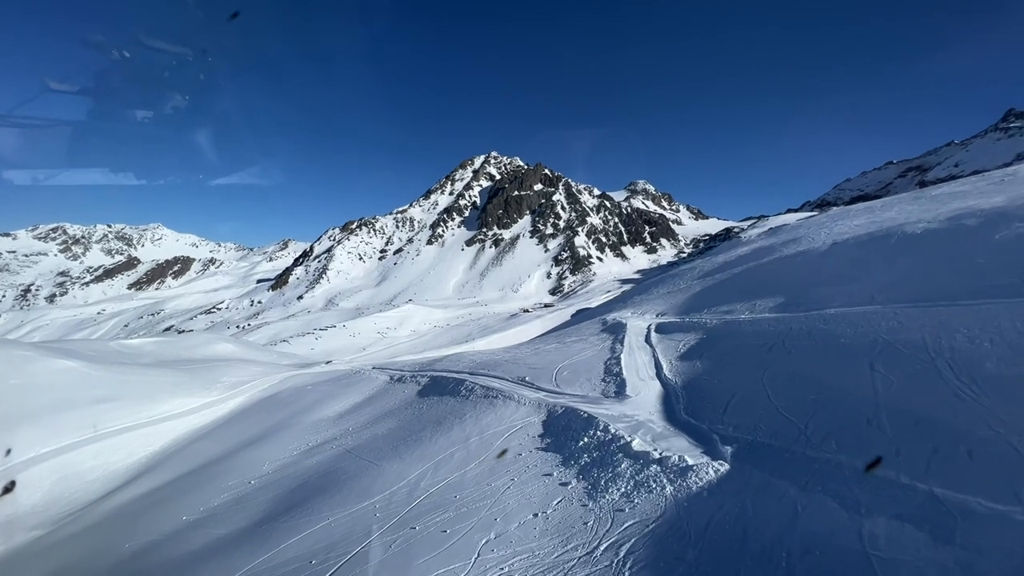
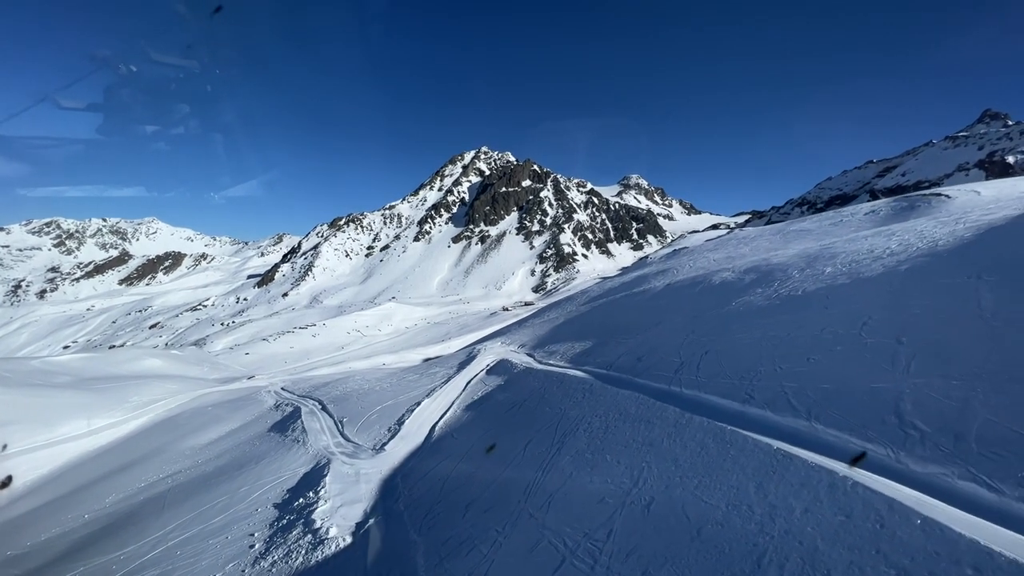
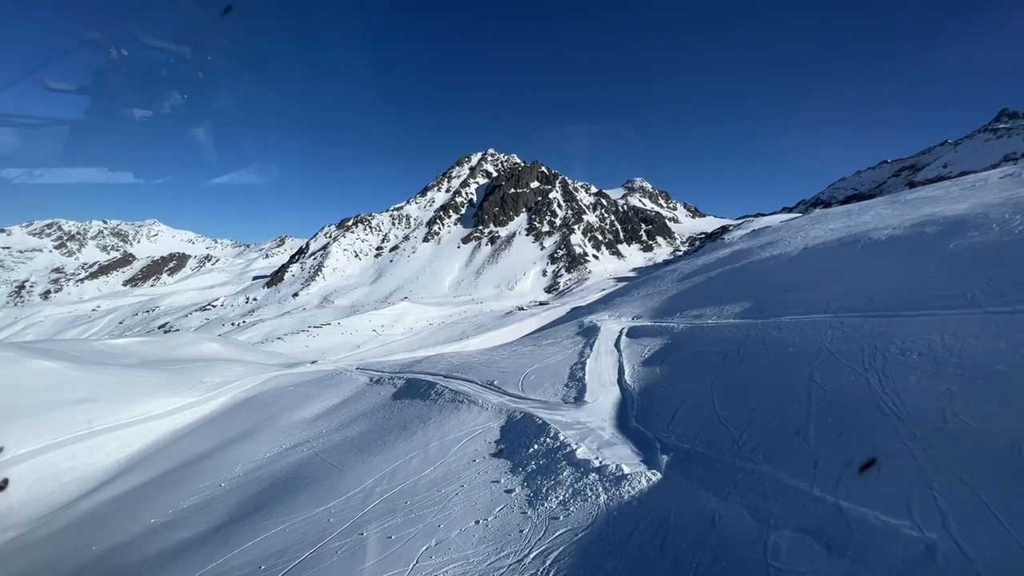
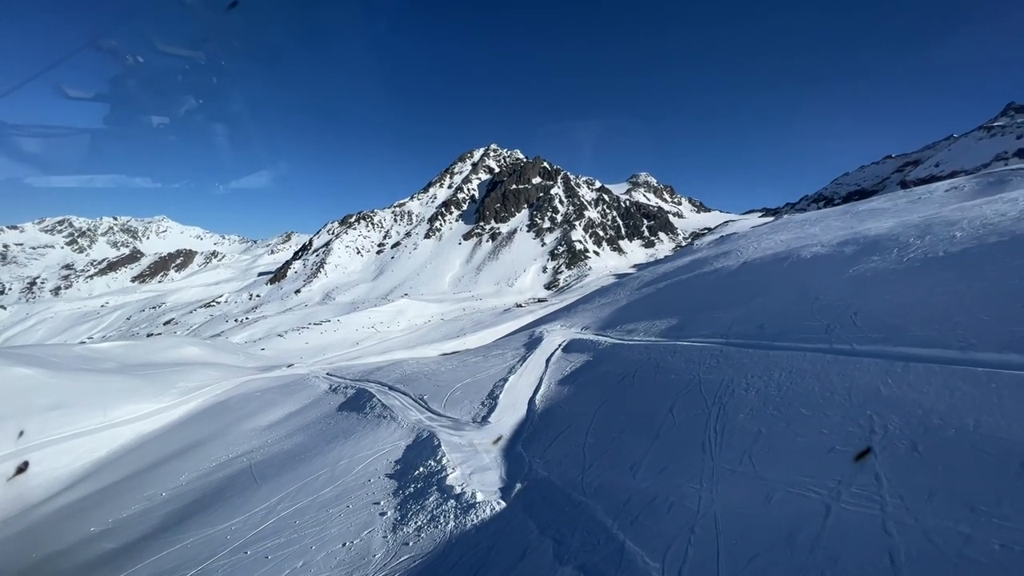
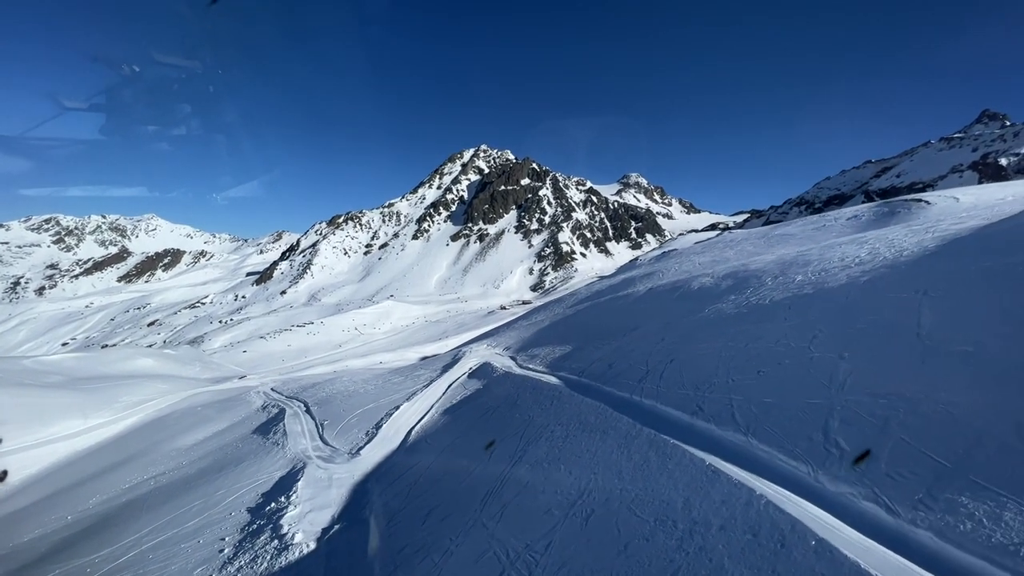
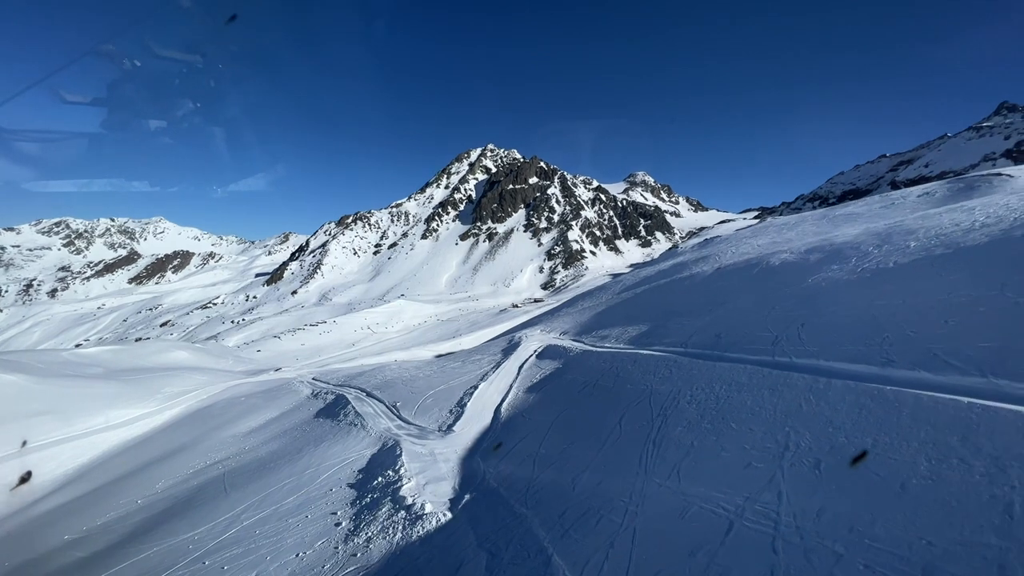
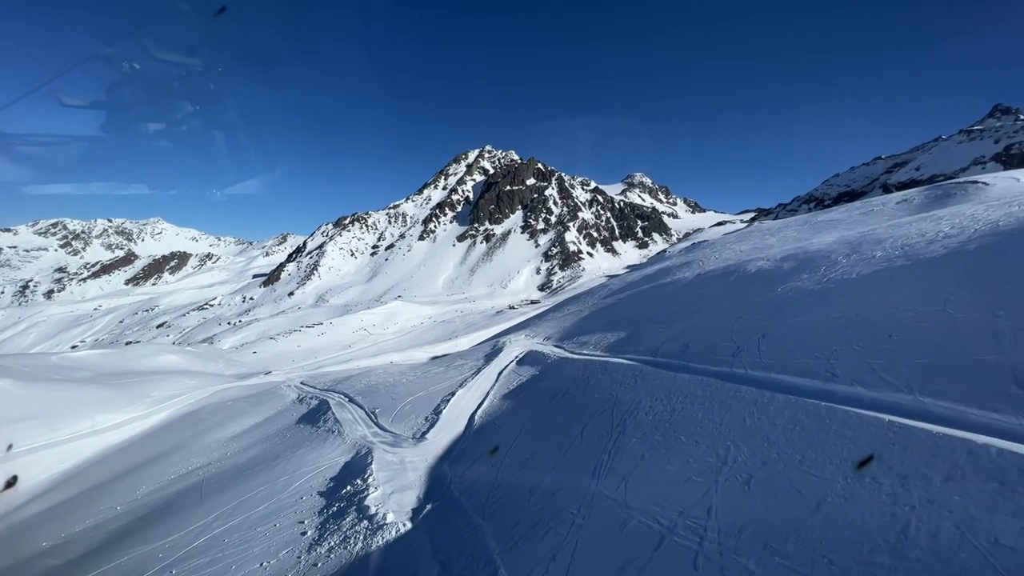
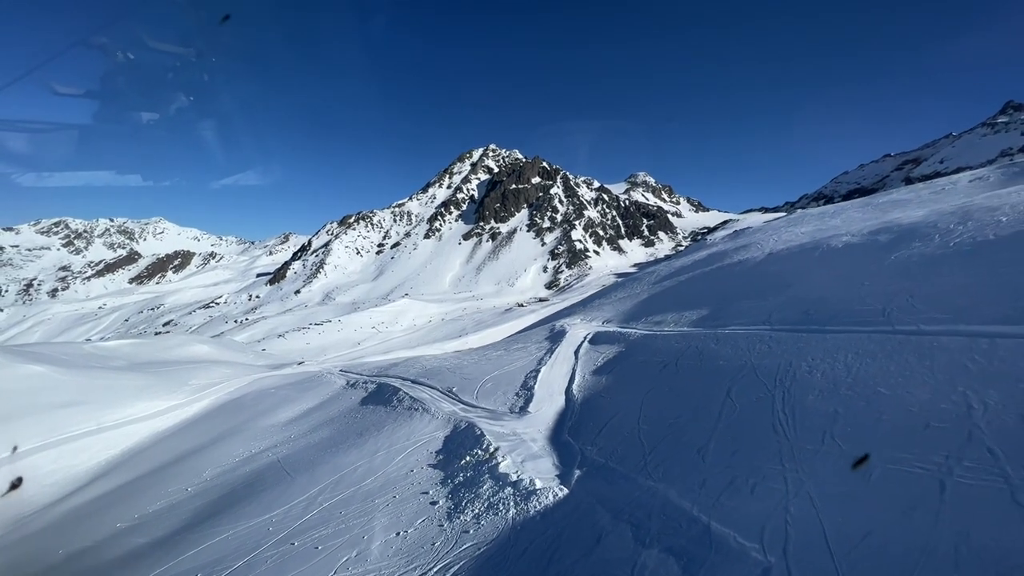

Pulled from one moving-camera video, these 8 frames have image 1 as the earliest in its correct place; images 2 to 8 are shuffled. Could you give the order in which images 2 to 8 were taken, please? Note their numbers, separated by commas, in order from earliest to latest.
3, 8, 4, 6, 7, 2, 5
